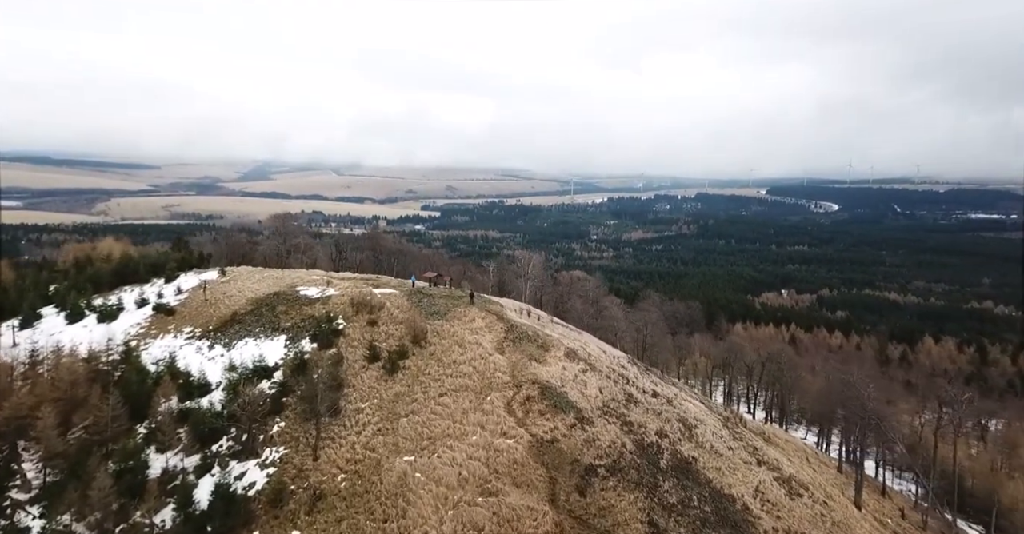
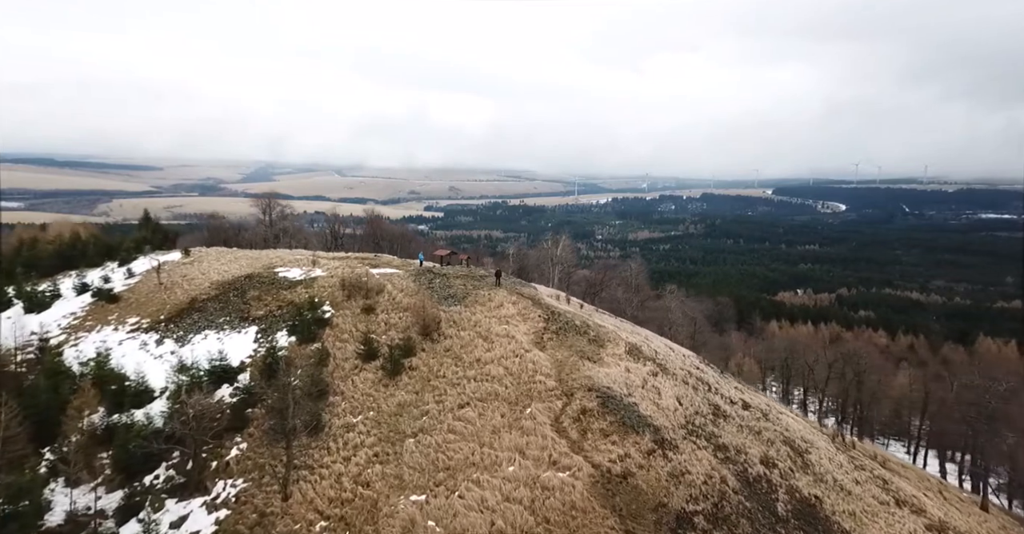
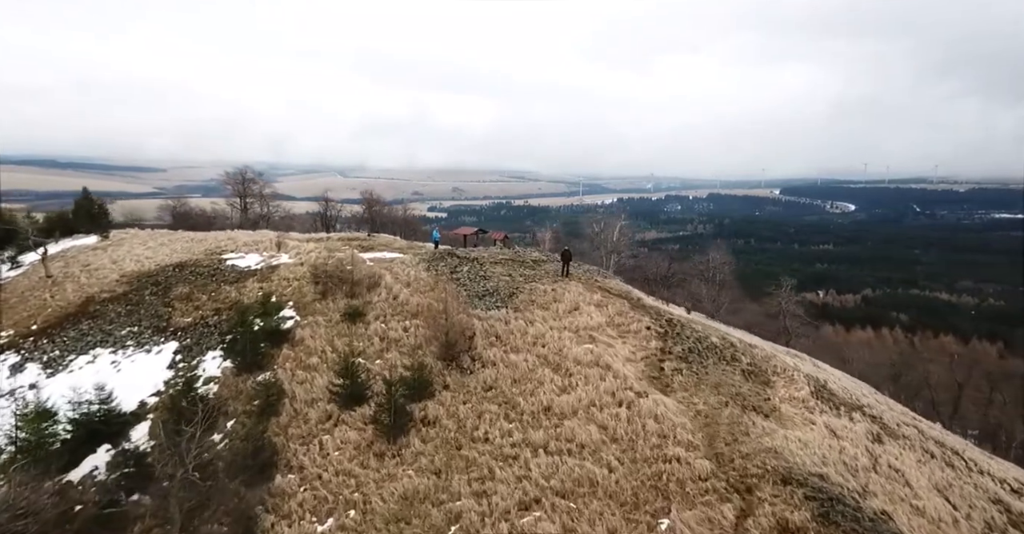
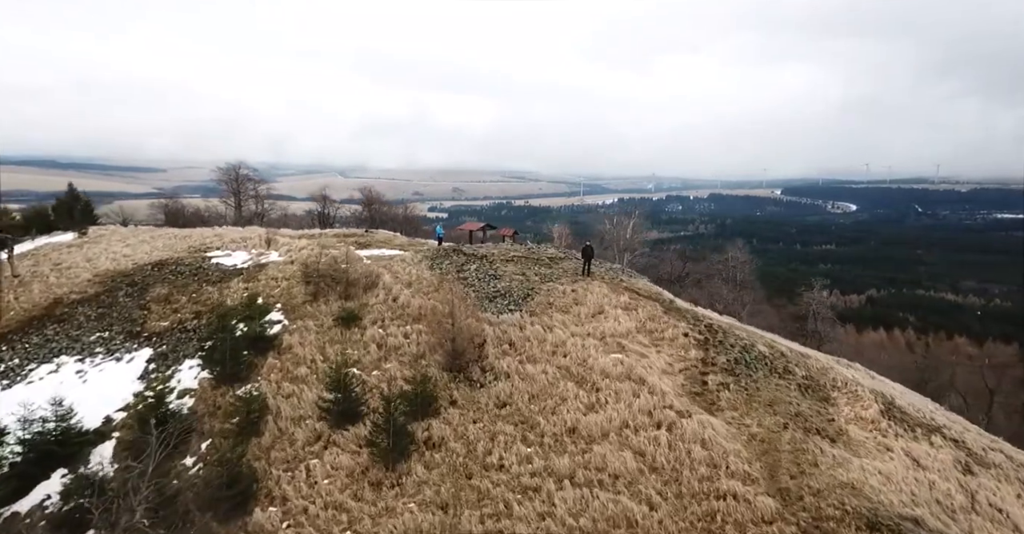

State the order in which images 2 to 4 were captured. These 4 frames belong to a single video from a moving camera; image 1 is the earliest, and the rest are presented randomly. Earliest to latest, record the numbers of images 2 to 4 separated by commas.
2, 3, 4
